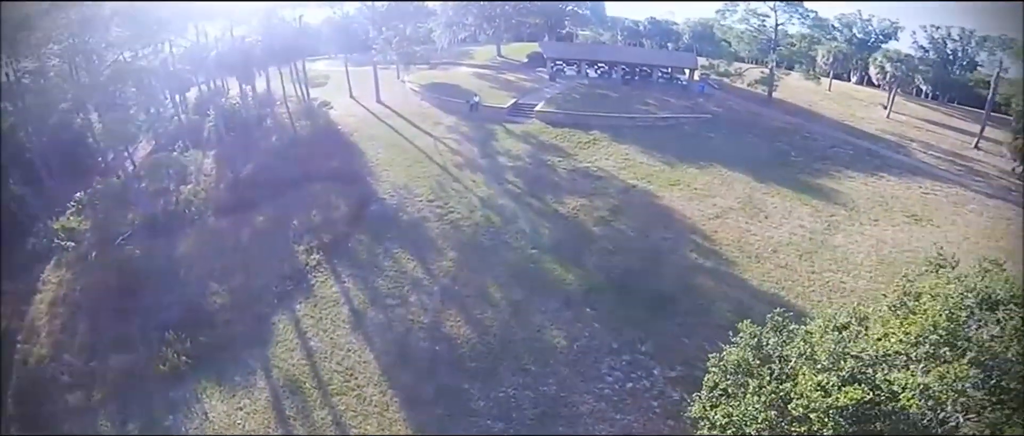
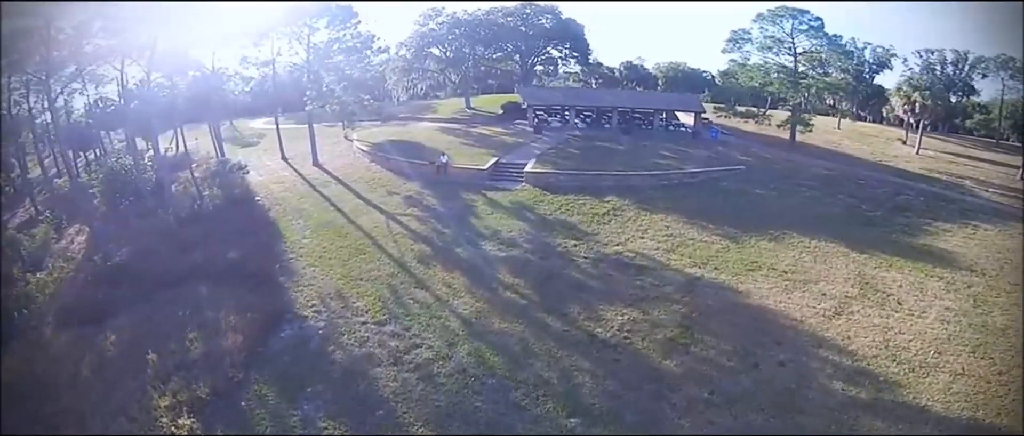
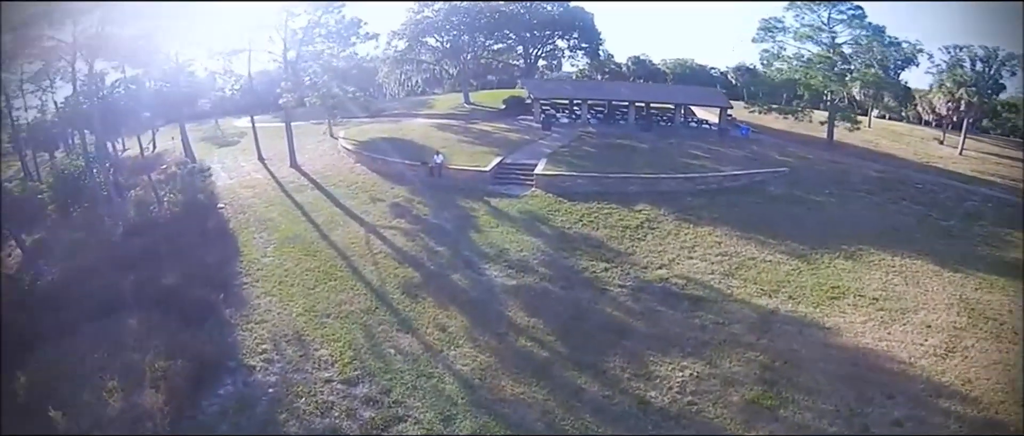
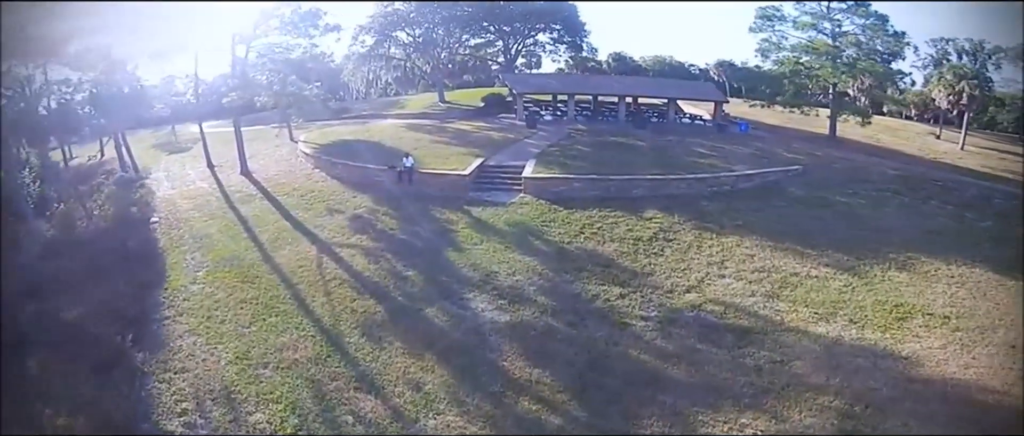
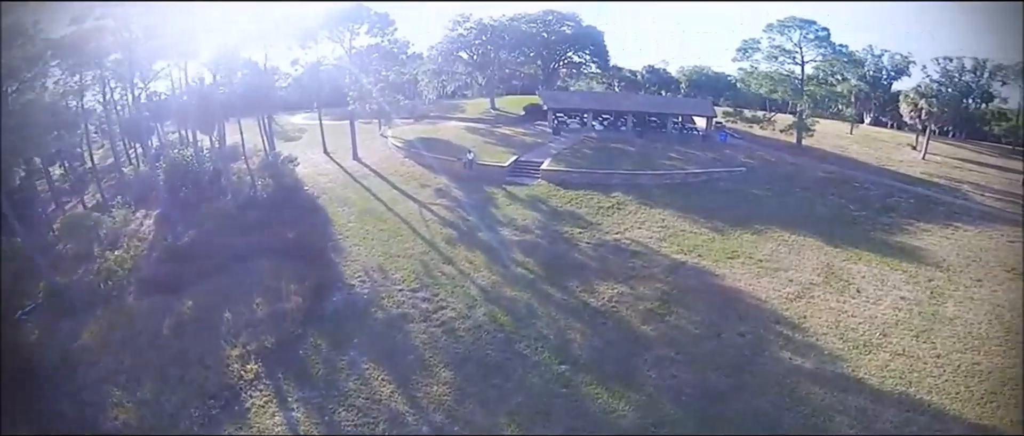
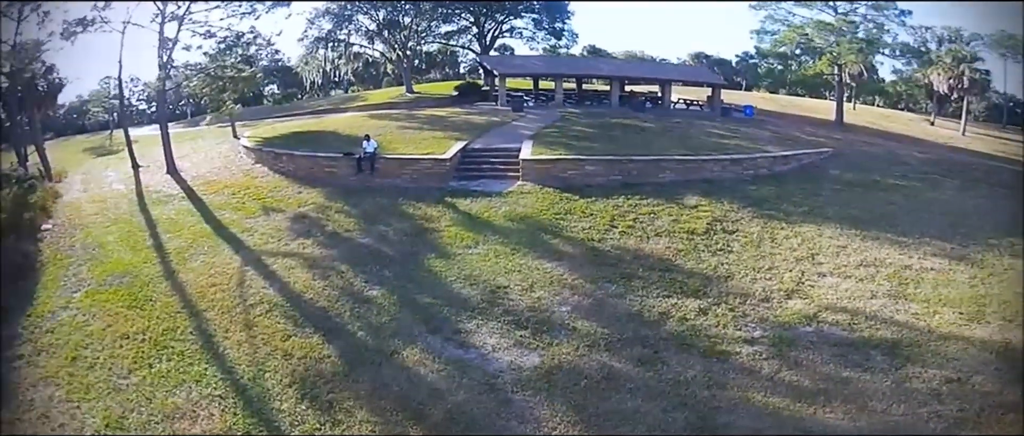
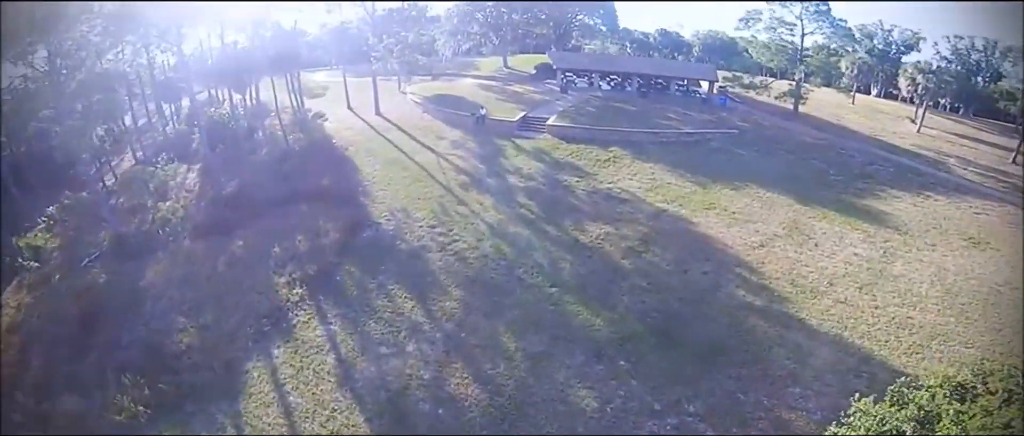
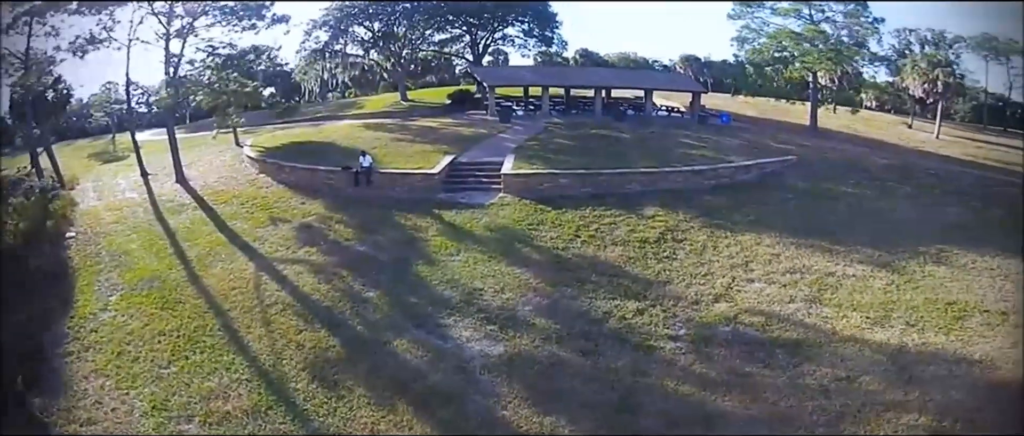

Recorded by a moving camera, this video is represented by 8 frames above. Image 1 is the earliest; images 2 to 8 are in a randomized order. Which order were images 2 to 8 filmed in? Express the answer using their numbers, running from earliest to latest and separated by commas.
7, 5, 2, 3, 4, 8, 6
